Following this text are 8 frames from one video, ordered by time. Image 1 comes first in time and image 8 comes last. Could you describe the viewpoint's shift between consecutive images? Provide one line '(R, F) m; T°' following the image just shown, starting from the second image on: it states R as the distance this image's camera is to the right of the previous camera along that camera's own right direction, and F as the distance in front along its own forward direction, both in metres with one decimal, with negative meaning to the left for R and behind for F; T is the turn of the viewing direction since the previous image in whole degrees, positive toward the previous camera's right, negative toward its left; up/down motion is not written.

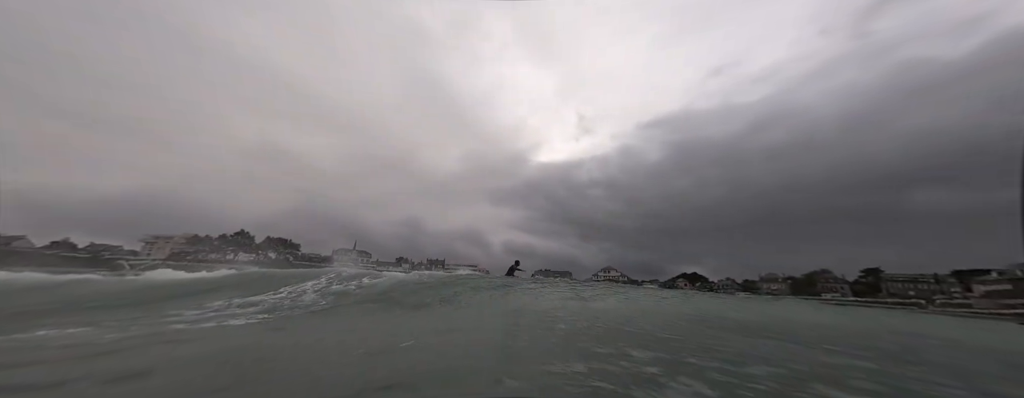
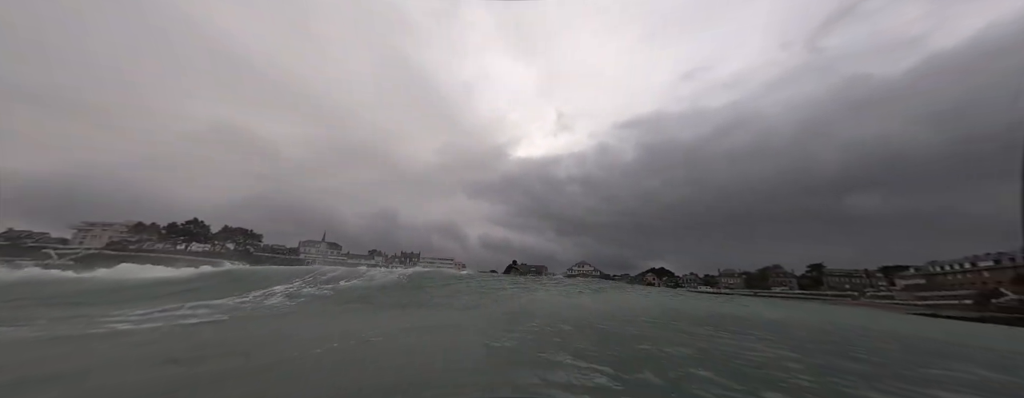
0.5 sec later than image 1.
(0.0, 0.0) m; +4°
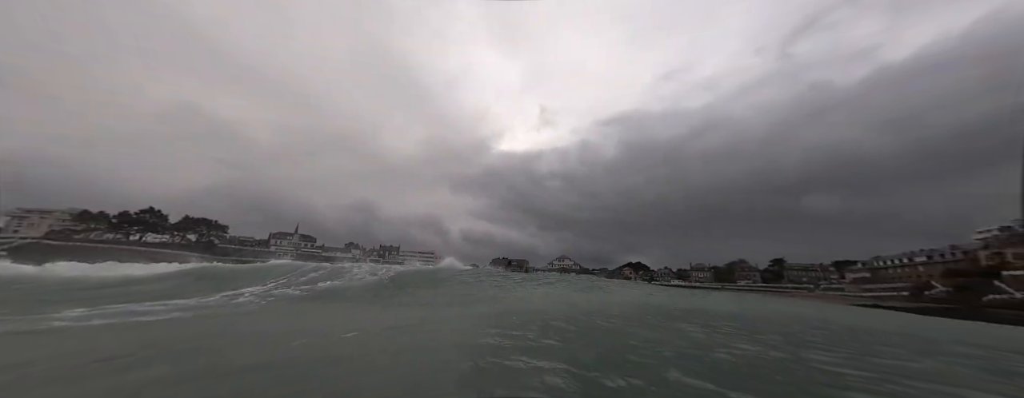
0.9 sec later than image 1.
(-0.1, +0.2) m; +4°
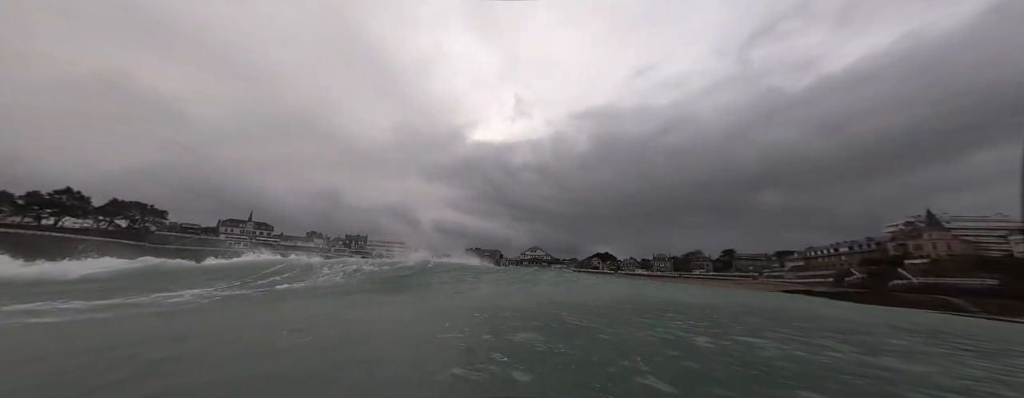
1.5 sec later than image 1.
(-0.3, +0.3) m; +6°
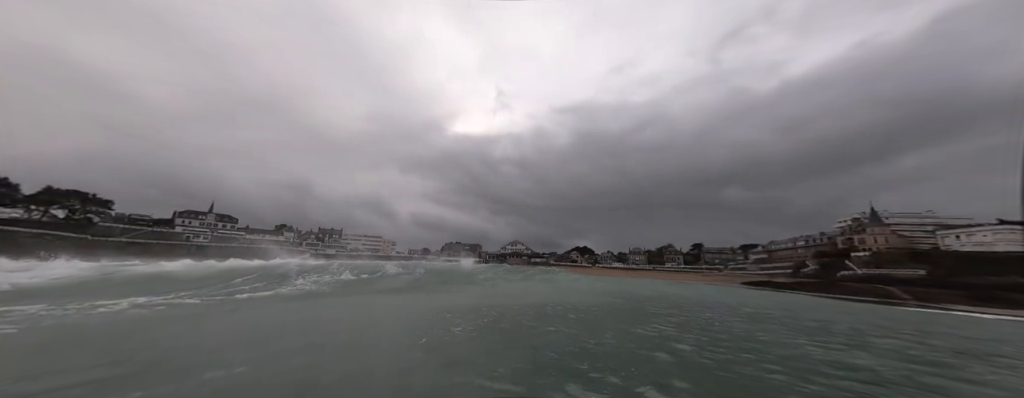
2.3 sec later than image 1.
(-0.3, +0.2) m; +4°
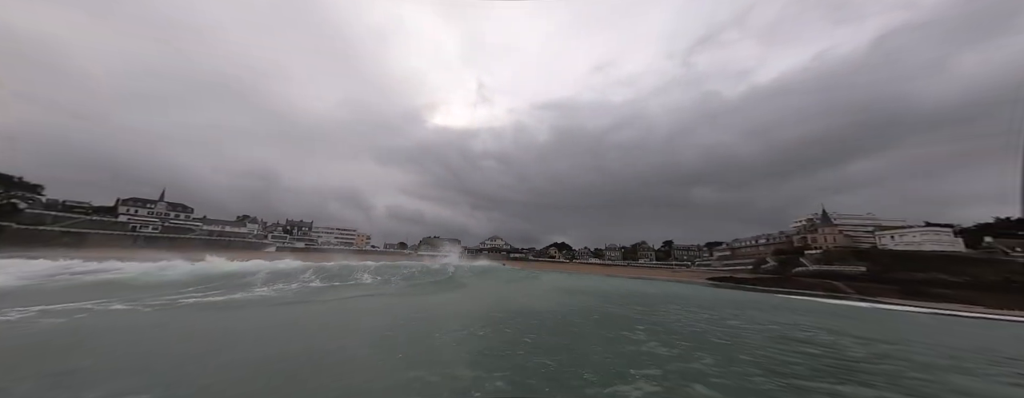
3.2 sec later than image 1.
(-0.4, +0.2) m; +4°
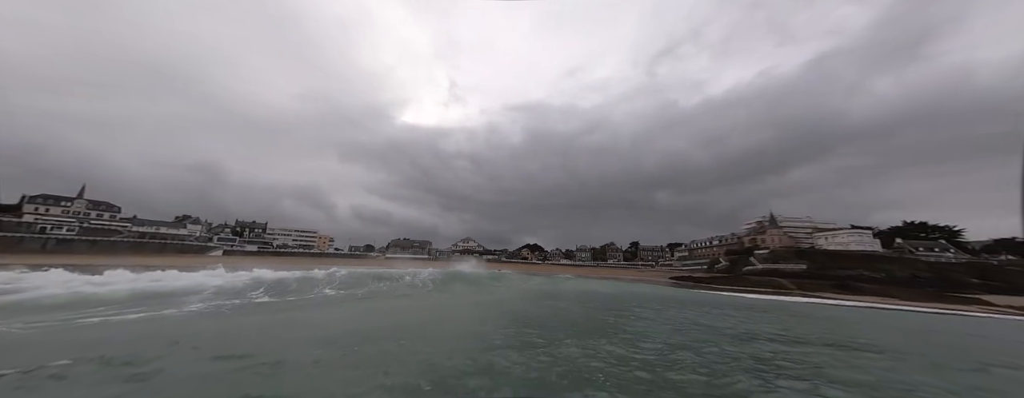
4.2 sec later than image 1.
(-0.6, +0.2) m; +6°
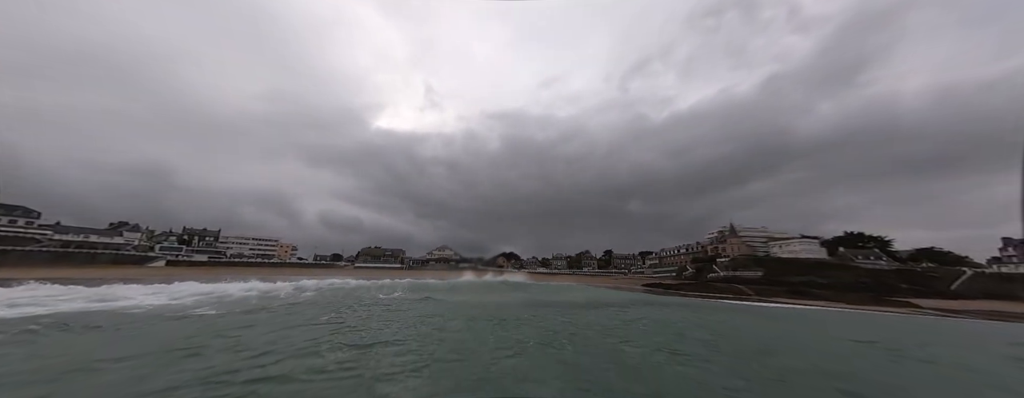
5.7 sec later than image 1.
(-0.5, 0.0) m; +5°
